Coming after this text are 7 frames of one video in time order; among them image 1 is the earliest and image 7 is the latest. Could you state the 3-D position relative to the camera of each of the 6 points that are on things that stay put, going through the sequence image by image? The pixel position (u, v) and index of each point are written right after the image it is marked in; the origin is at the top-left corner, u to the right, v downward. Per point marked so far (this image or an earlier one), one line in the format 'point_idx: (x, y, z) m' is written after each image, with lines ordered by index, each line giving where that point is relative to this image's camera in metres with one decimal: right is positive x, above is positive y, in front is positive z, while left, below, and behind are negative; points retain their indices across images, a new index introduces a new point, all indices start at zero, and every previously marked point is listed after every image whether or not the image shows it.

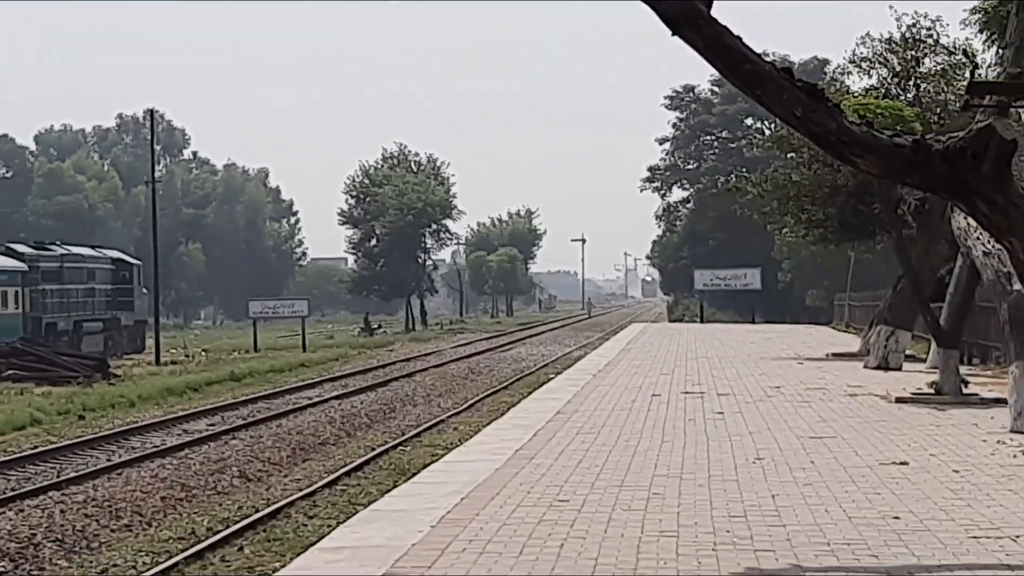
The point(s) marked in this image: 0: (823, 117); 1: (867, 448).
0: (+3.0, +1.6, +11.4) m
1: (+4.5, -2.0, +15.5) m
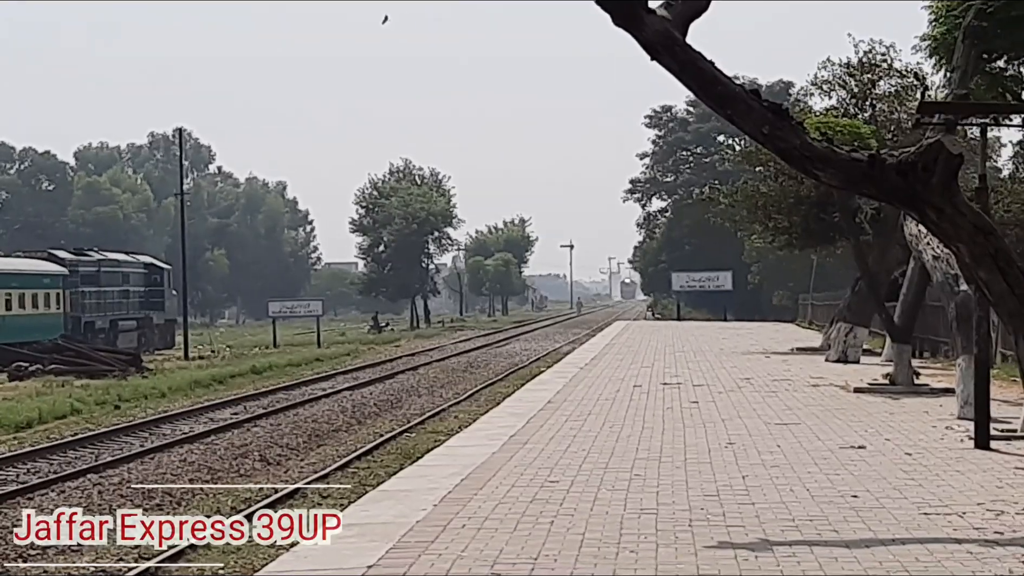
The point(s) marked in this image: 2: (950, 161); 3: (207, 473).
0: (+2.9, +1.6, +12.6) m
1: (+4.5, -2.0, +16.7) m
2: (+4.6, +1.3, +12.5) m
3: (-3.7, -2.3, +14.7) m
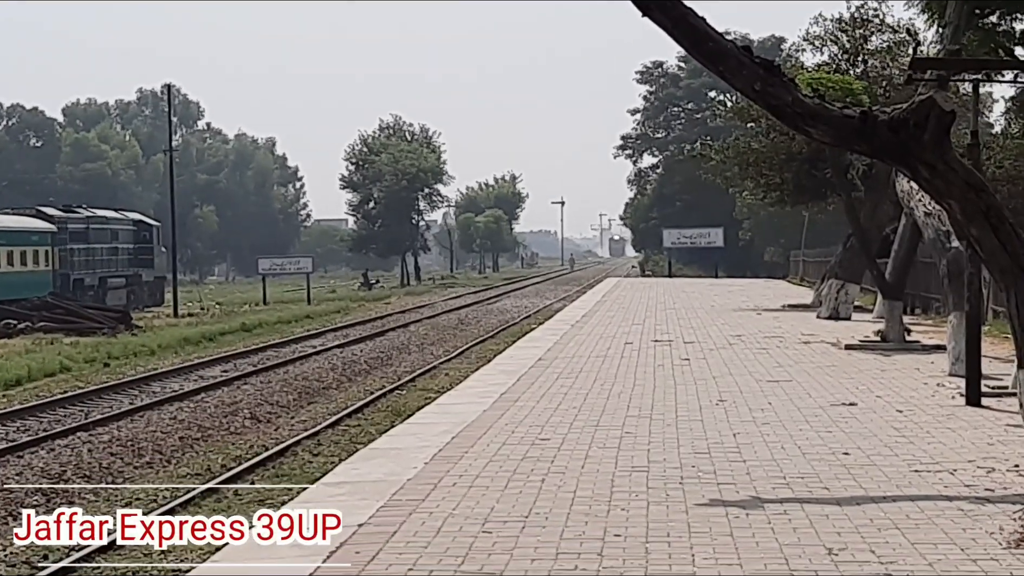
0: (+2.8, +2.1, +12.5) m
1: (+4.4, -1.5, +16.7) m
2: (+4.5, +1.8, +12.4) m
3: (-3.8, -1.8, +14.7) m
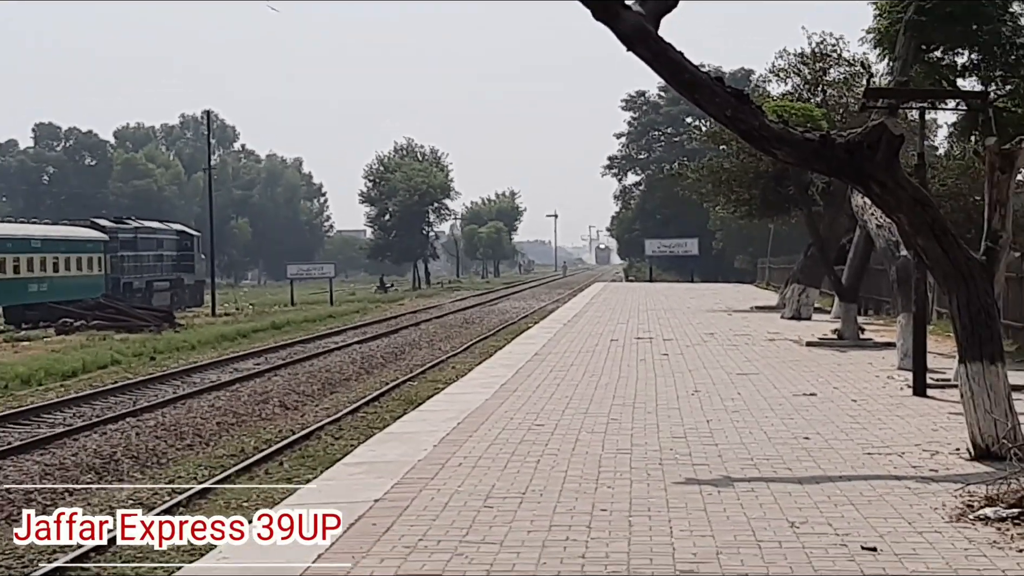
0: (+2.8, +2.1, +14.2) m
1: (+4.3, -1.5, +18.4) m
2: (+4.5, +1.7, +14.1) m
3: (-3.8, -1.8, +16.3) m
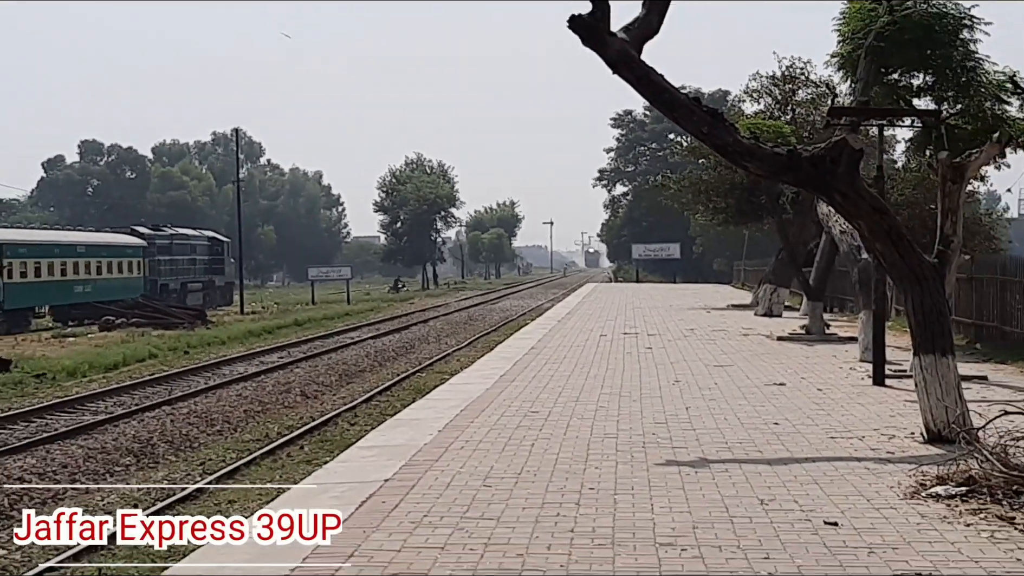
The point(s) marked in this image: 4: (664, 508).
0: (+2.8, +2.1, +15.7) m
1: (+4.3, -1.5, +20.0) m
2: (+4.5, +1.7, +15.6) m
3: (-3.9, -1.8, +17.8) m
4: (+1.6, -2.3, +12.7) m
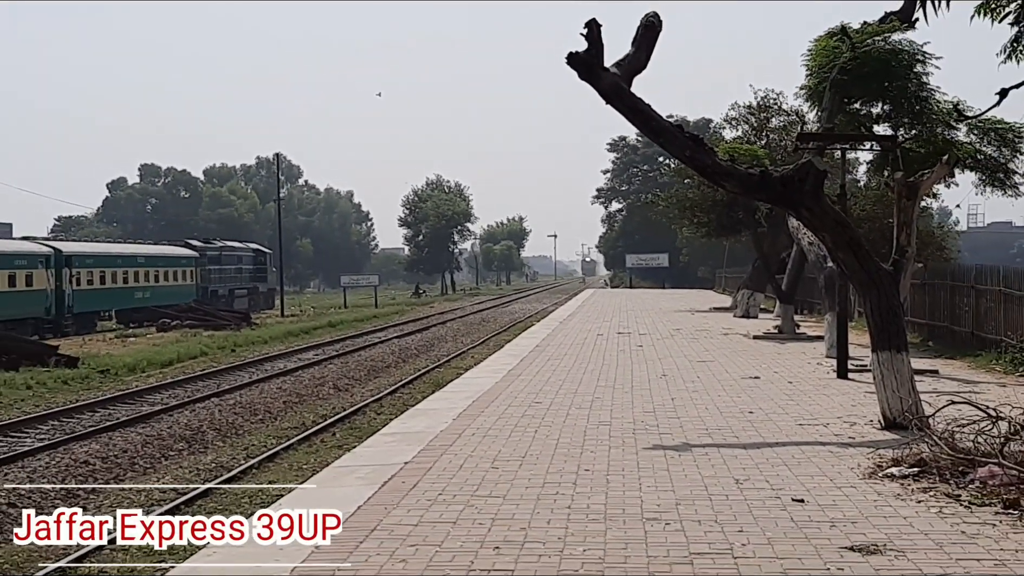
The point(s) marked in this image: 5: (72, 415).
0: (+2.9, +2.0, +17.8) m
1: (+4.3, -1.5, +22.2) m
2: (+4.6, +1.7, +17.8) m
3: (-3.8, -1.9, +19.9) m
4: (+1.8, -2.5, +14.8) m
5: (-7.0, -2.0, +19.0) m
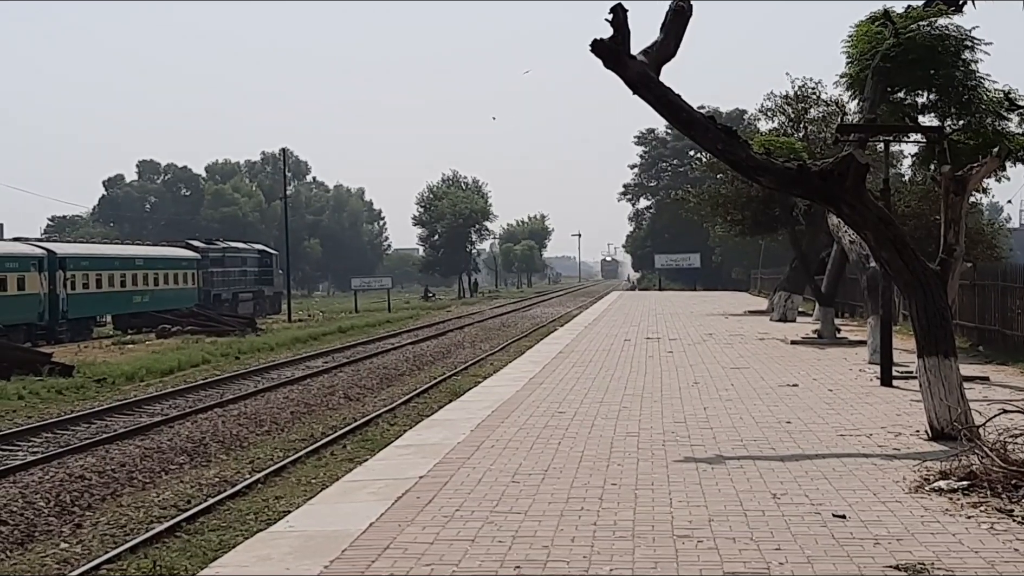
0: (+3.2, +1.9, +16.7) m
1: (+4.7, -1.5, +21.0) m
2: (+4.9, +1.6, +16.6) m
3: (-3.4, -1.9, +18.8) m
4: (+2.1, -2.5, +13.7) m
5: (-6.7, -2.1, +18.0) m
